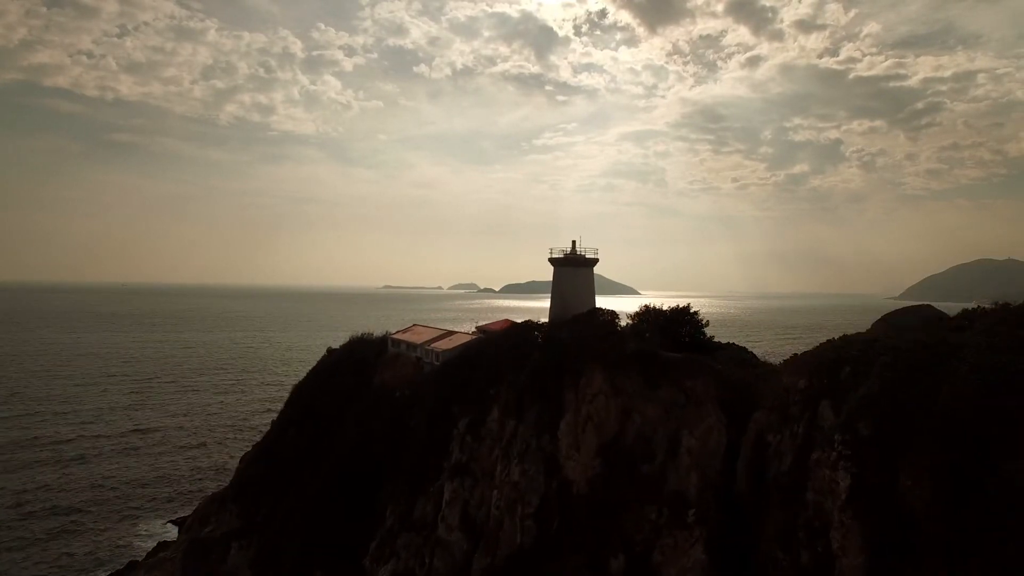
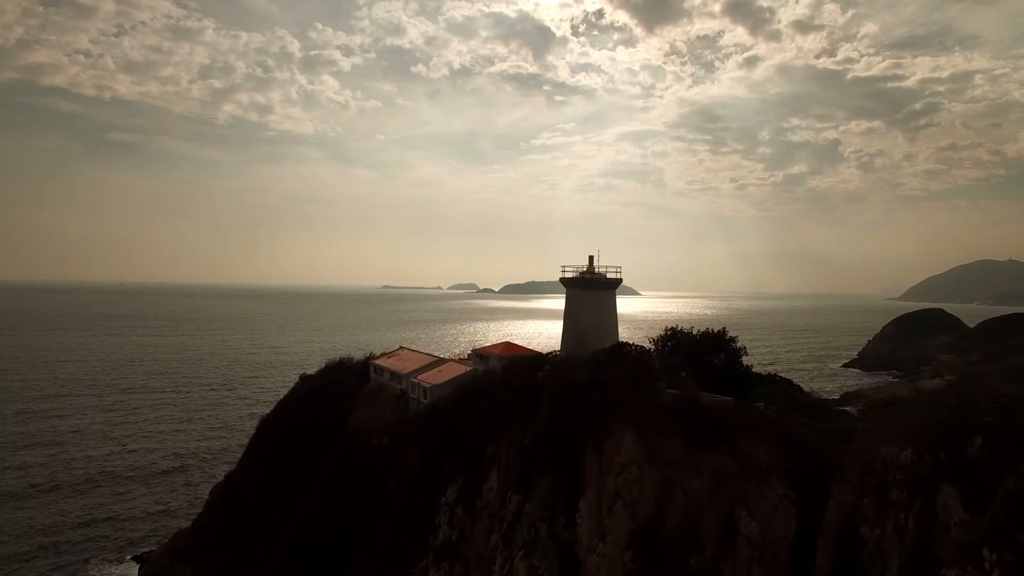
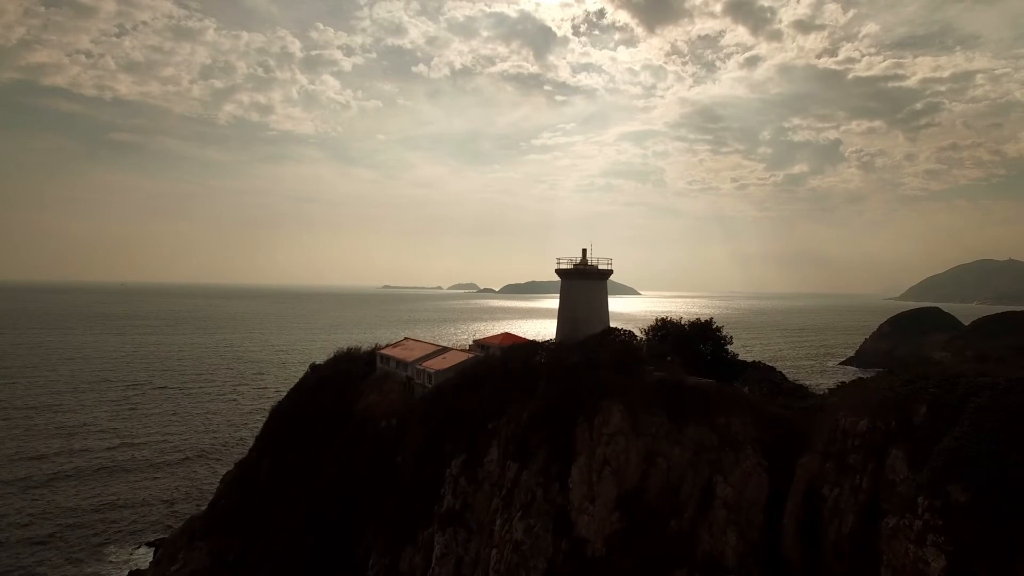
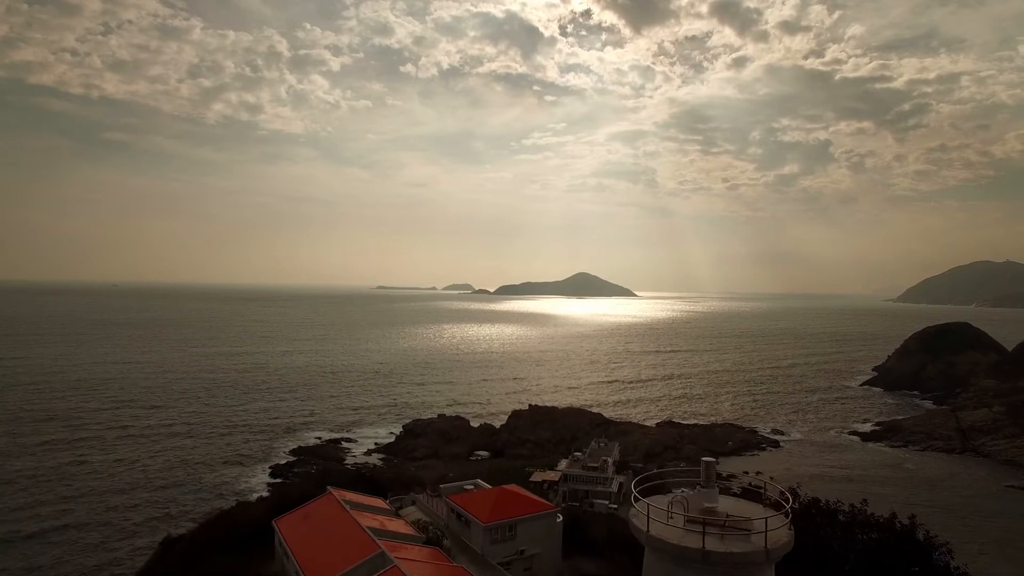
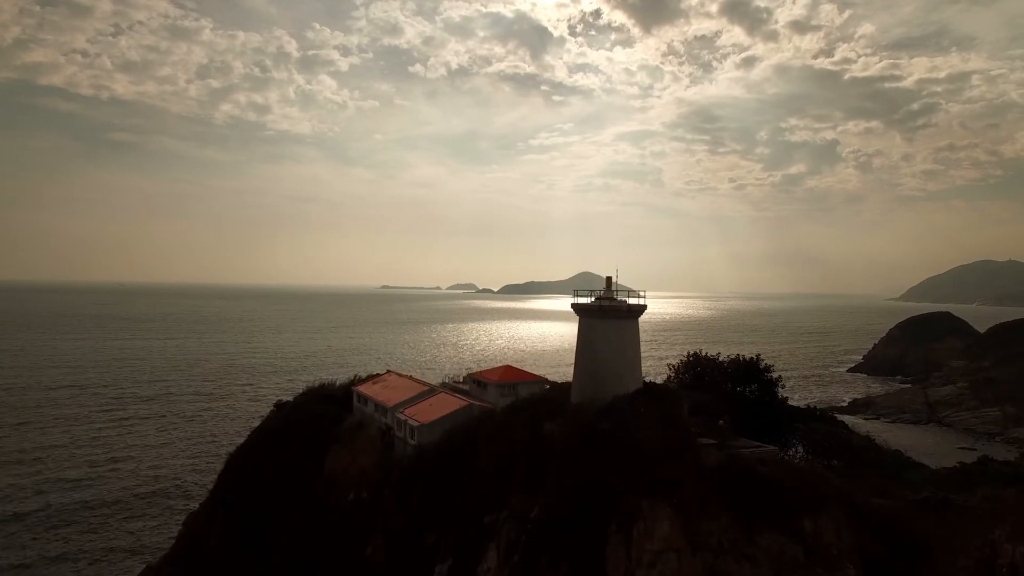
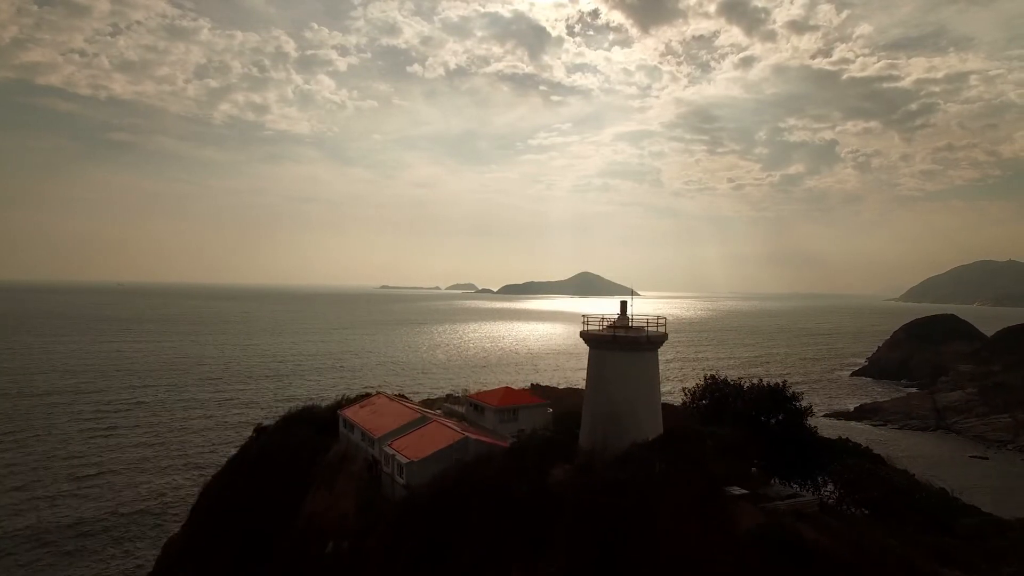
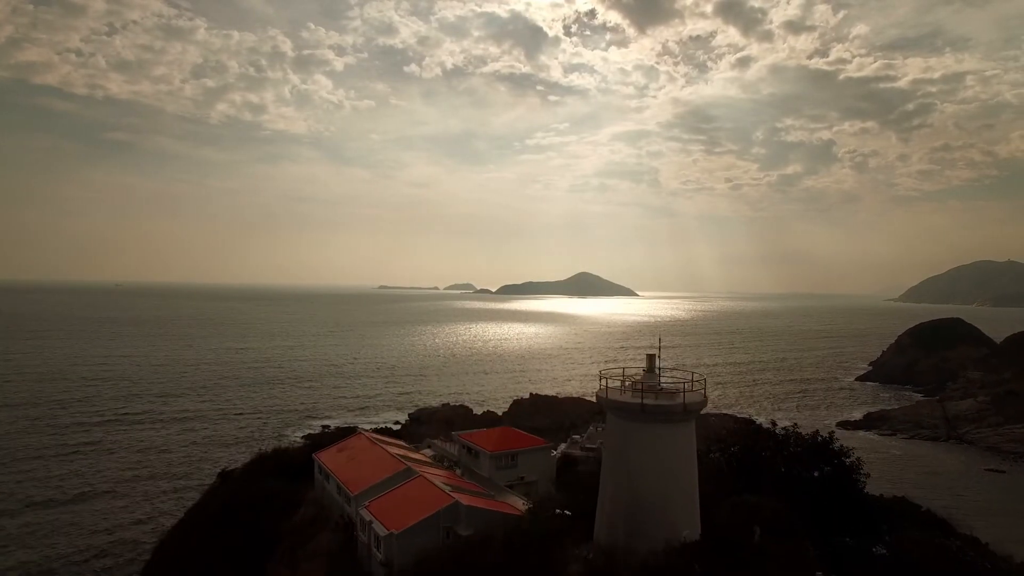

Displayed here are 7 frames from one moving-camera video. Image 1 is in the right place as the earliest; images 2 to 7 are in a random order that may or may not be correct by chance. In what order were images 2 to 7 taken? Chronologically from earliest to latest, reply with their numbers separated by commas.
3, 2, 5, 6, 7, 4
